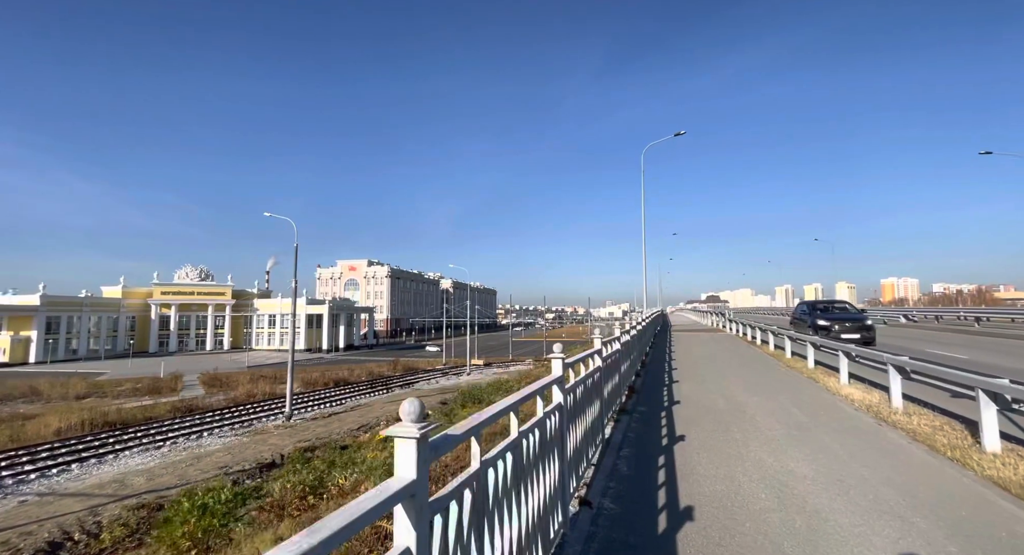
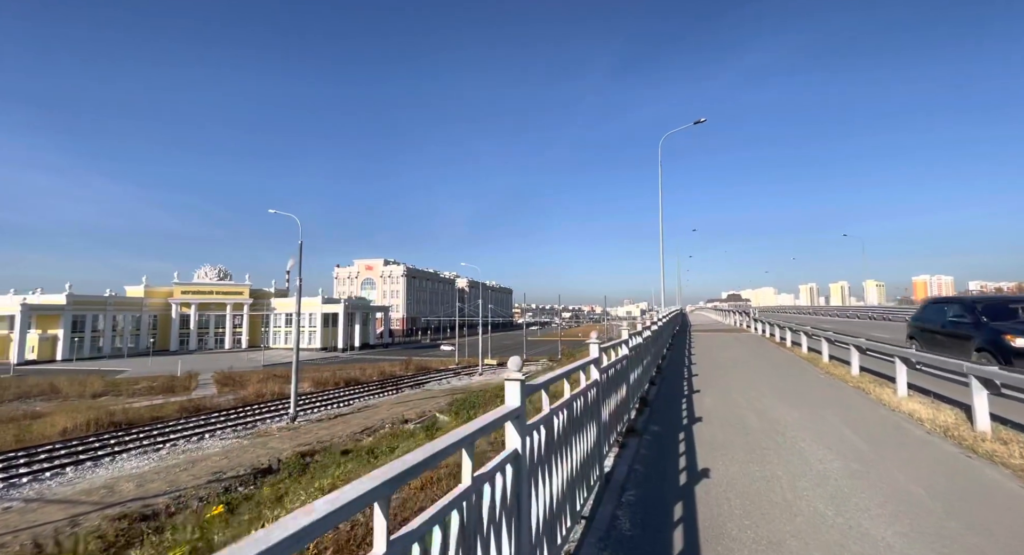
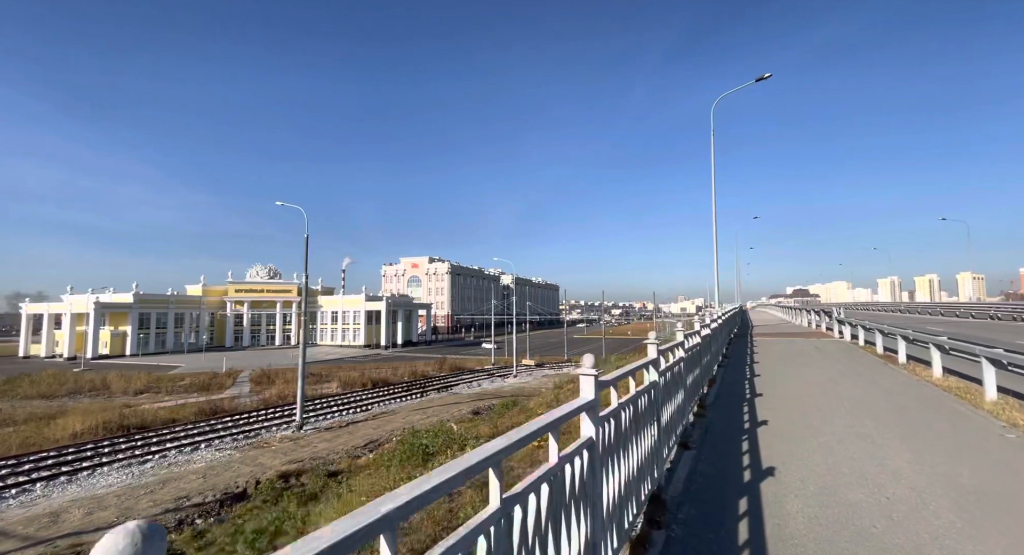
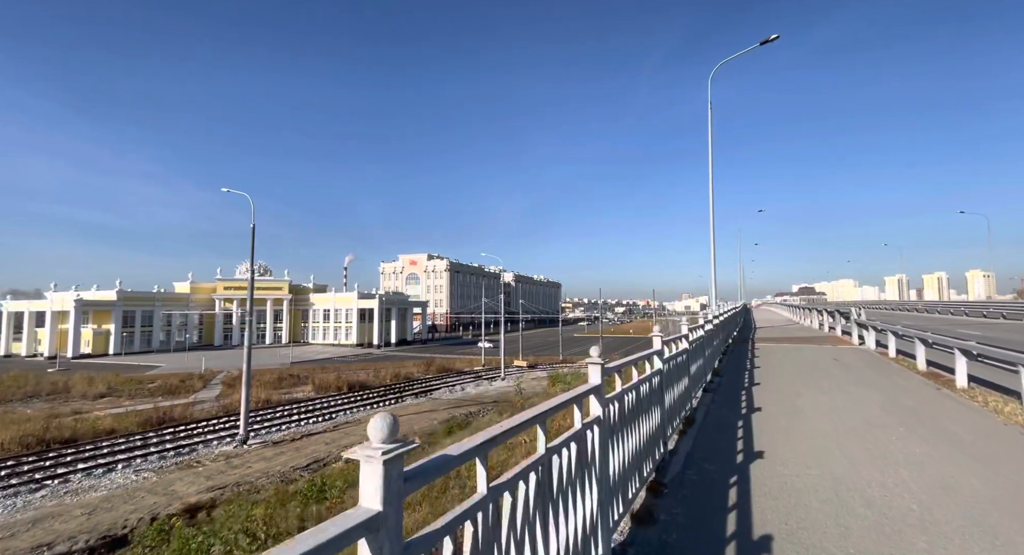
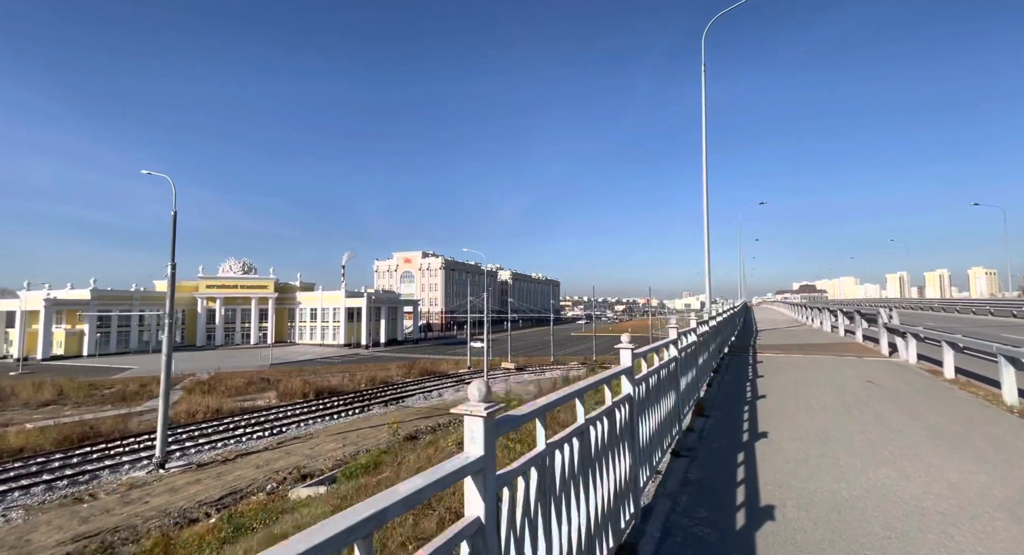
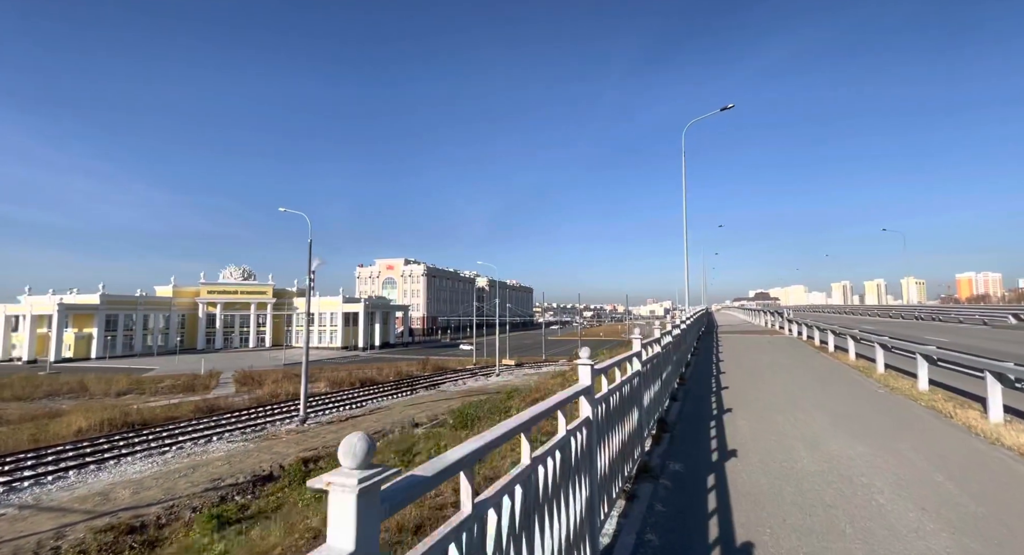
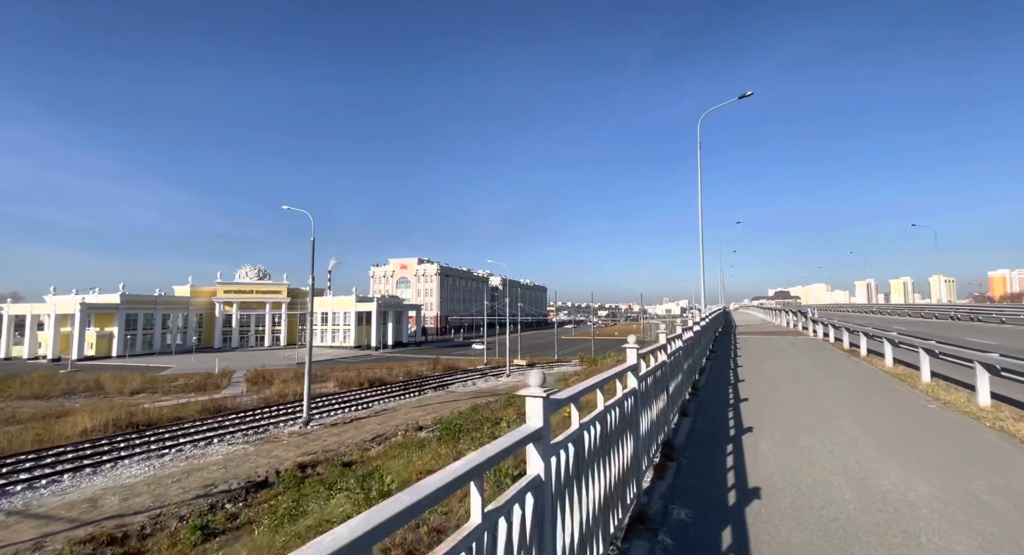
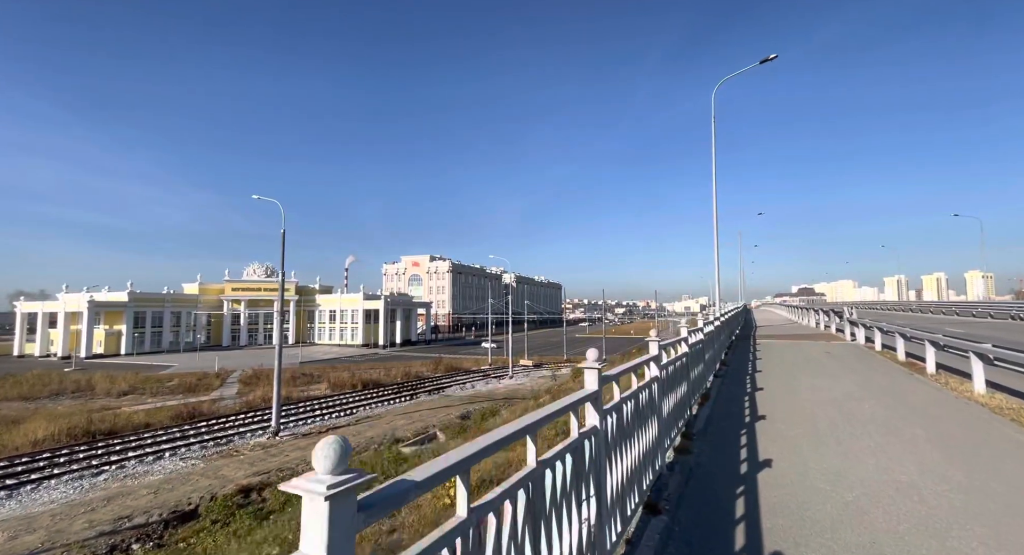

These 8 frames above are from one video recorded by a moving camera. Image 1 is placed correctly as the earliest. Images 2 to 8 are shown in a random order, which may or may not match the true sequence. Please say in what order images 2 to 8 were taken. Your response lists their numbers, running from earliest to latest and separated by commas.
2, 6, 7, 3, 8, 4, 5
